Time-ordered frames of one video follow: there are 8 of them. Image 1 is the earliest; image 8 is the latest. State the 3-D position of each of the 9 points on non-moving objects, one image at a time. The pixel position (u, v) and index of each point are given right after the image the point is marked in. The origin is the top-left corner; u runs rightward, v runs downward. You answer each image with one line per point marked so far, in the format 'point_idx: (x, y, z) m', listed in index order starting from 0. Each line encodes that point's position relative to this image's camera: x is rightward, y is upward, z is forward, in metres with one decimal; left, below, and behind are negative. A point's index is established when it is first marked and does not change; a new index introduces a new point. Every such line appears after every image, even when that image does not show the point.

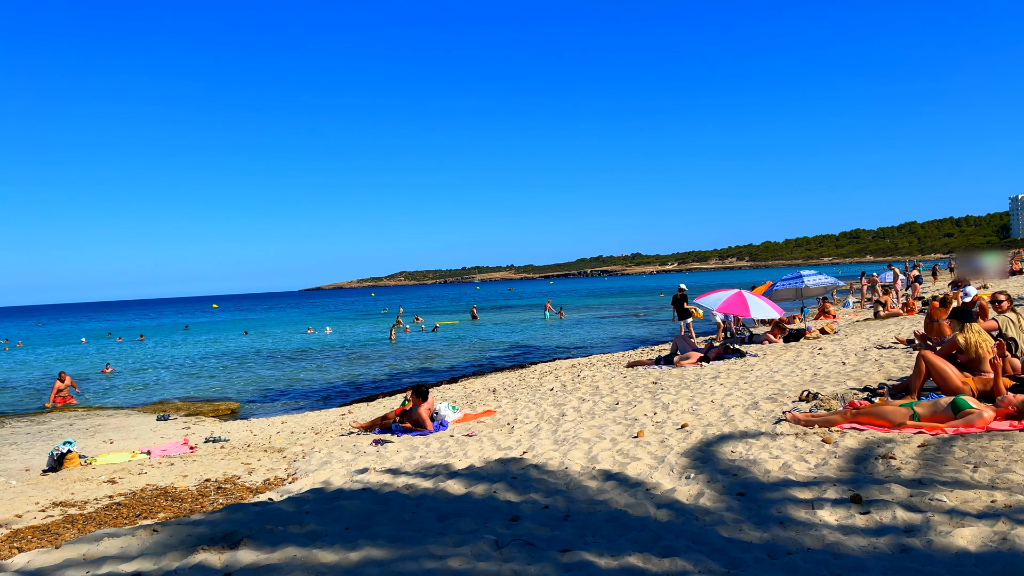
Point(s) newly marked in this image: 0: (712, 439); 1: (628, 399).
0: (+1.4, -1.1, +5.4) m
1: (+1.2, -1.2, +8.3) m
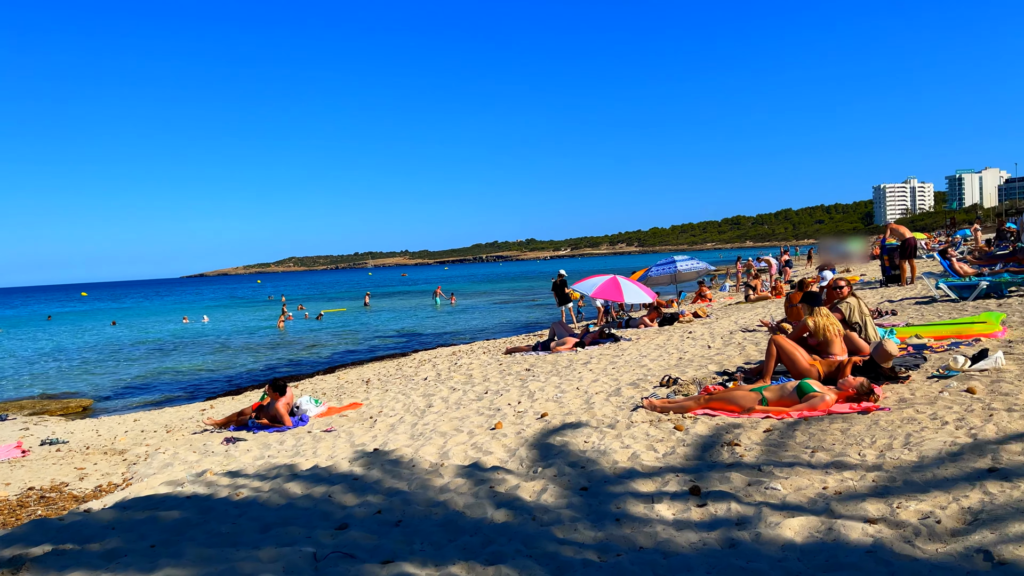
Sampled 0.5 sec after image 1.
0: (+0.4, -1.0, +5.3) m
1: (-0.2, -1.1, +8.2) m
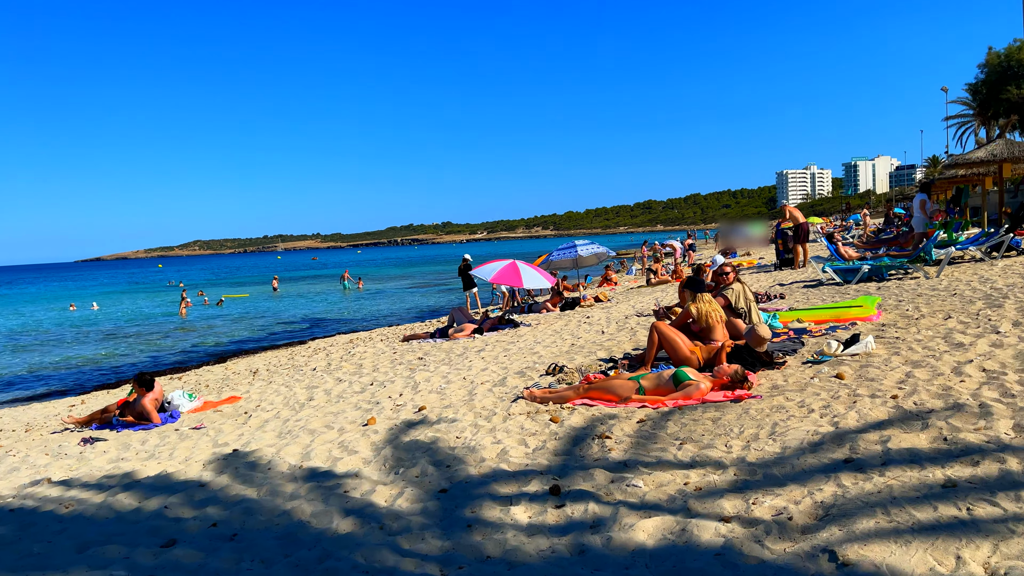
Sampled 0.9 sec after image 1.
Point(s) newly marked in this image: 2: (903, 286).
0: (-0.5, -0.9, +5.1) m
1: (-1.3, -0.9, +7.9) m
2: (+4.9, 0.0, +9.8) m
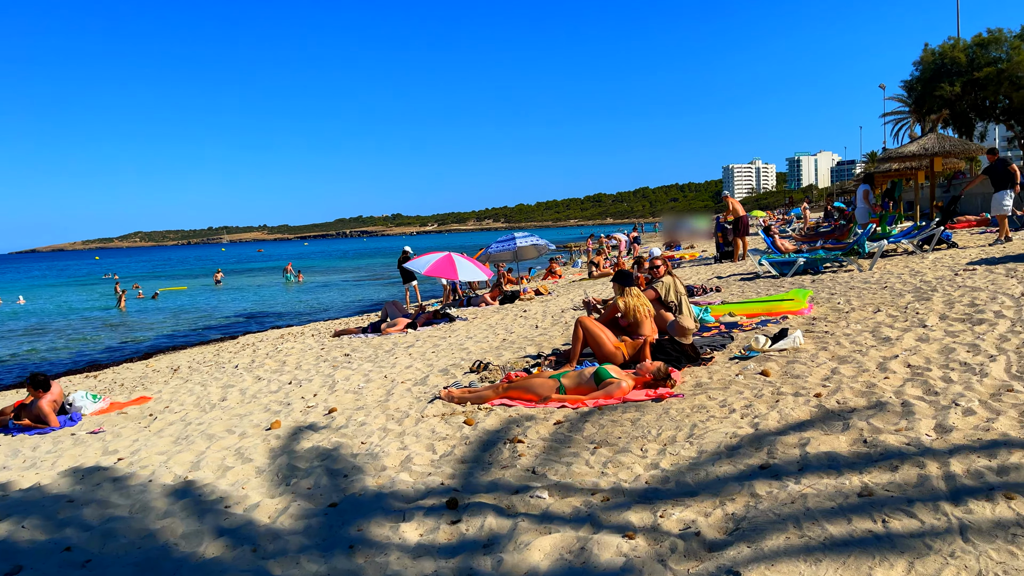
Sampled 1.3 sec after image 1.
0: (-1.0, -0.9, +4.7) m
1: (-2.0, -0.9, +7.5) m
2: (+4.1, +0.1, +9.8) m
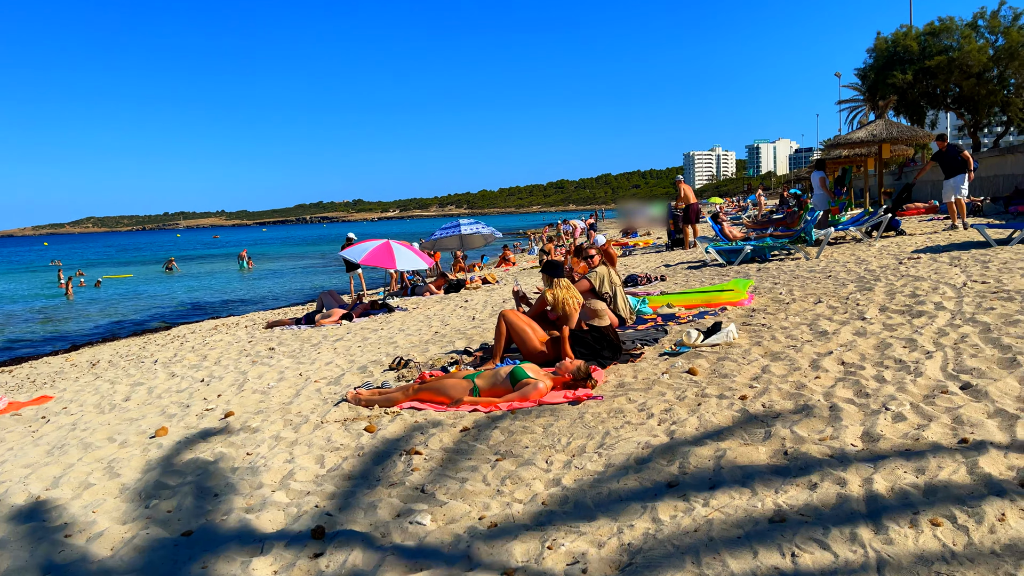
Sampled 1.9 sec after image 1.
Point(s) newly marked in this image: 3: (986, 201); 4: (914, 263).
0: (-1.5, -0.8, +4.3) m
1: (-2.7, -0.8, +7.0) m
2: (+3.3, +0.3, +9.6) m
3: (+9.6, +1.8, +15.6) m
4: (+4.4, +0.3, +8.5) m
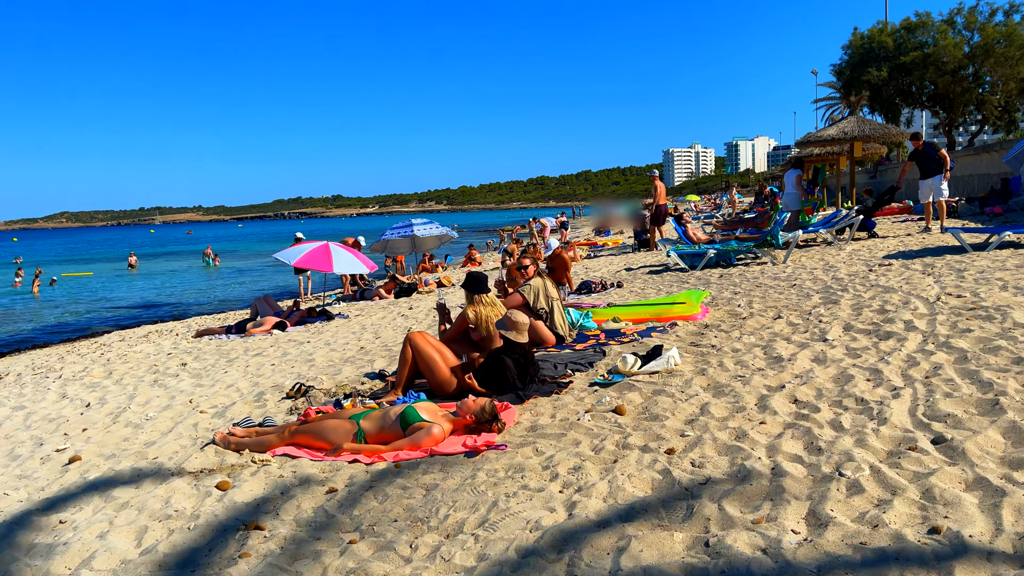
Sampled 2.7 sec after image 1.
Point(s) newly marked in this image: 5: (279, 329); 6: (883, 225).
0: (-2.0, -0.9, +3.5) m
1: (-3.2, -0.9, +6.2) m
2: (+2.7, +0.2, +8.9) m
3: (+8.8, +1.7, +15.1) m
4: (+3.8, +0.2, +7.9) m
5: (-2.9, -0.5, +9.7) m
6: (+6.0, +1.0, +12.5) m
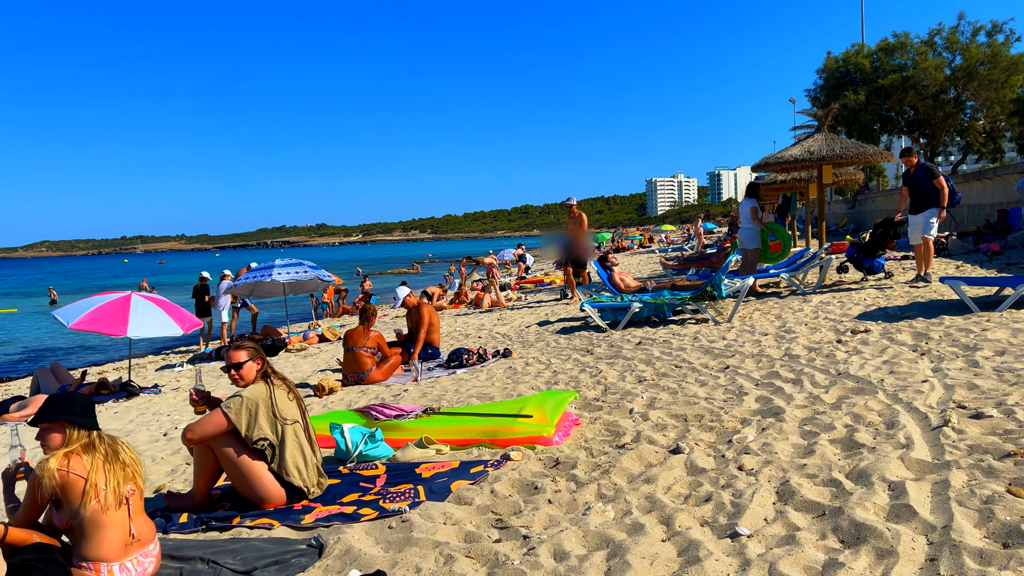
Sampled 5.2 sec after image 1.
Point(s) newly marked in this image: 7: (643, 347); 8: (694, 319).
0: (-3.3, -1.4, +1.0) m
1: (-4.5, -1.4, +3.6) m
2: (+1.3, -0.5, +6.5) m
3: (+7.3, +0.9, +12.9) m
4: (+2.5, -0.4, +5.5) m
5: (-4.3, -1.2, +7.1) m
6: (+4.6, +0.3, +10.2) m
7: (+1.1, -0.5, +6.5) m
8: (+1.9, -0.3, +7.9) m
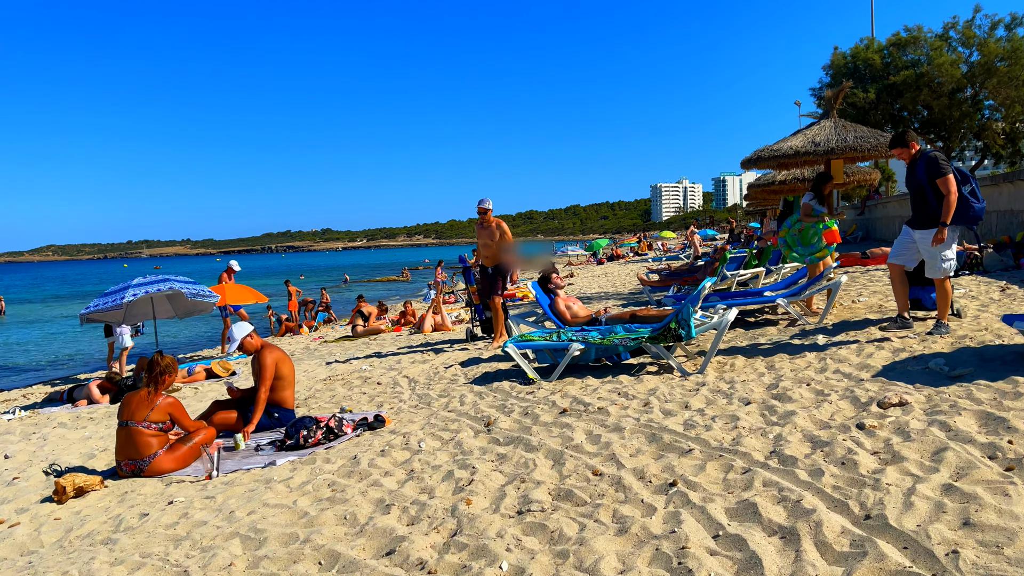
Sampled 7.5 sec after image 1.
0: (-4.1, -1.6, -1.1) m
1: (-5.4, -1.6, +1.5) m
2: (+0.5, -0.7, +4.4) m
3: (+6.5, +0.5, +10.7) m
4: (+1.7, -0.7, +3.3) m
5: (-5.1, -1.4, +5.0) m
6: (+3.8, 0.0, +8.0) m
7: (+0.3, -0.7, +4.3) m
8: (+1.1, -0.6, +5.7) m
